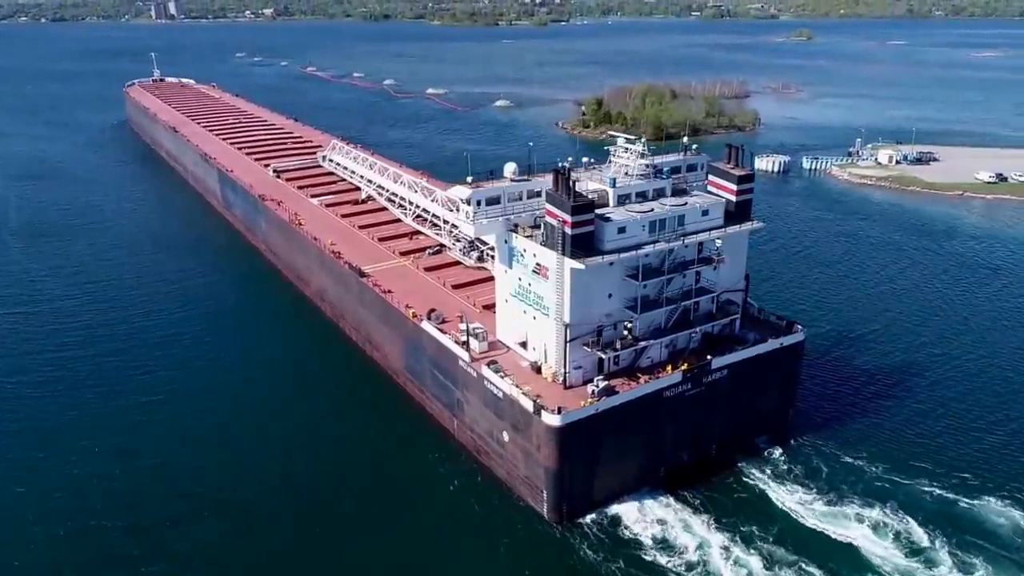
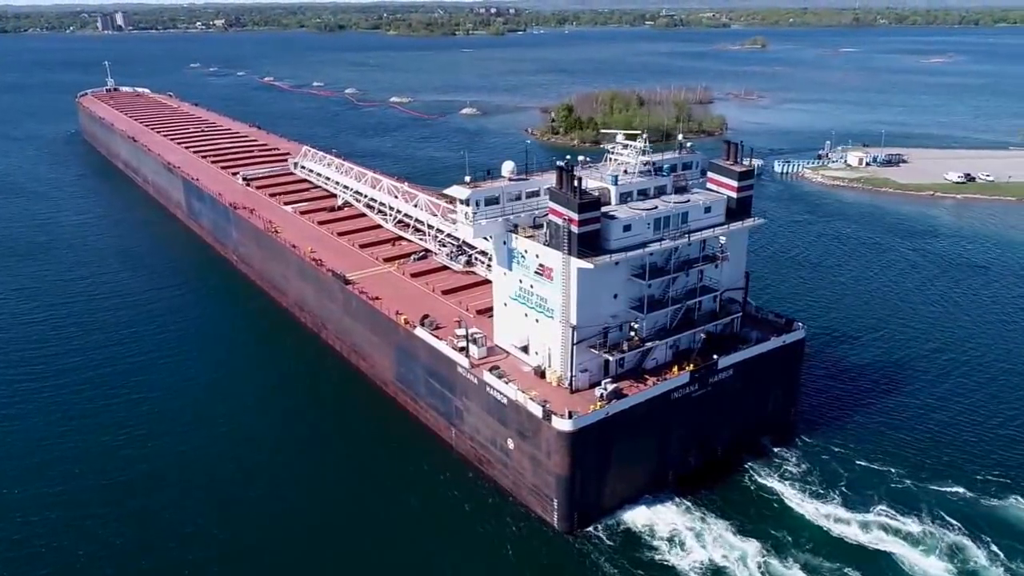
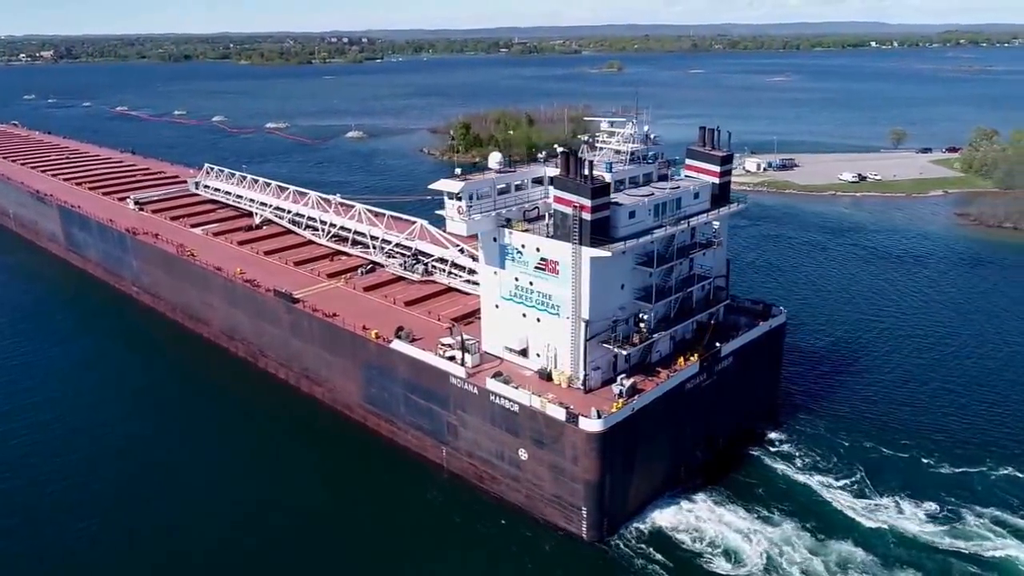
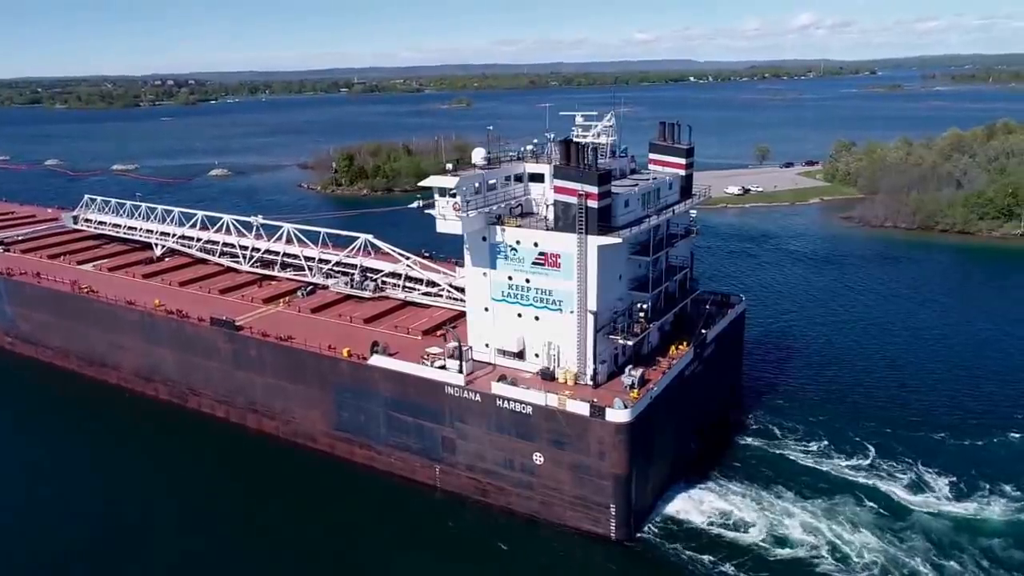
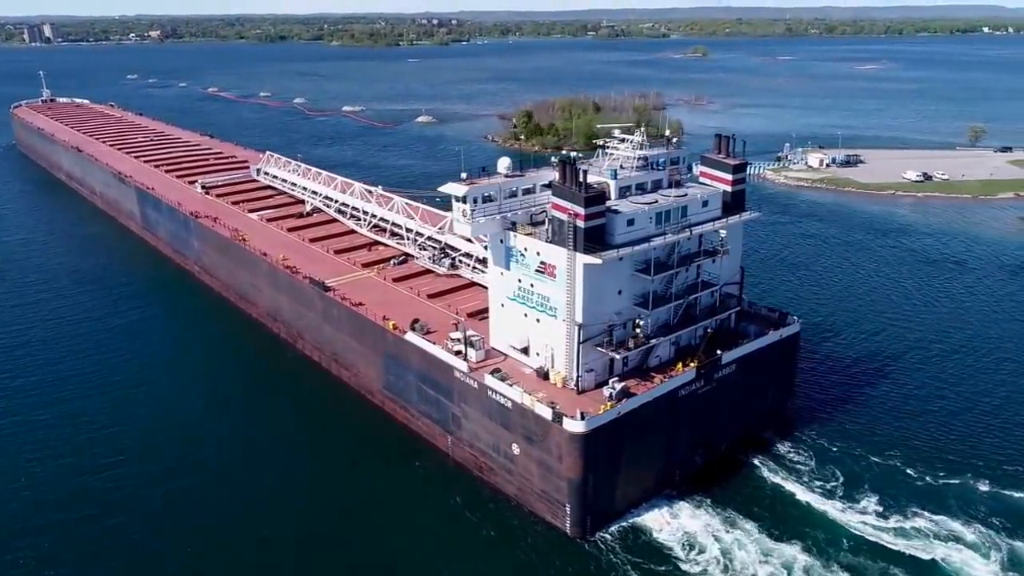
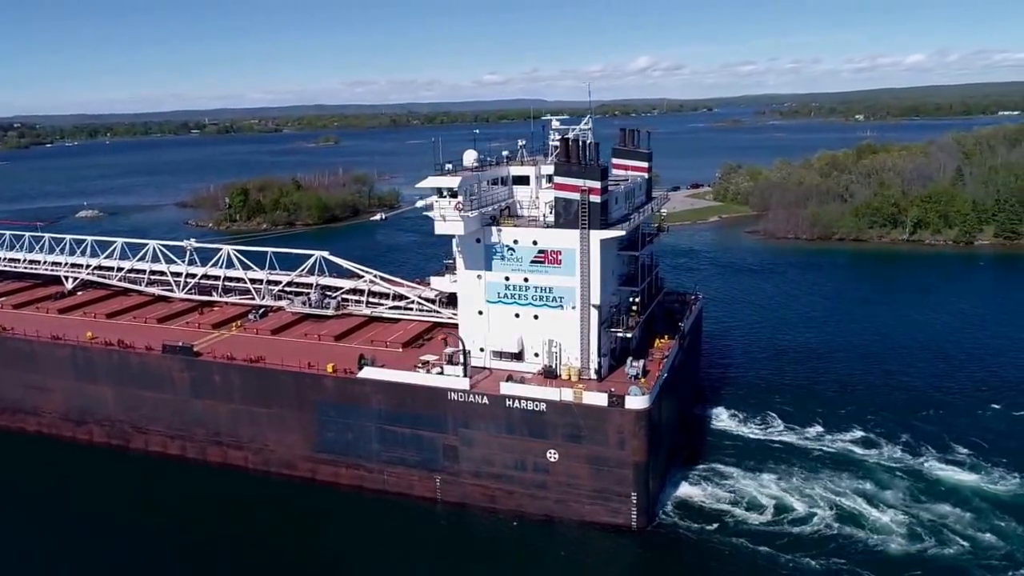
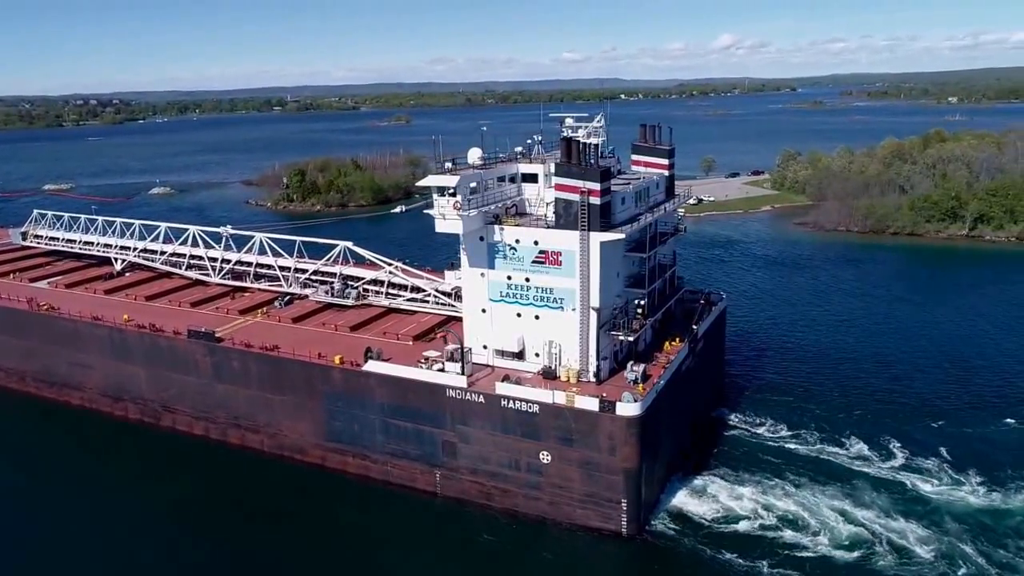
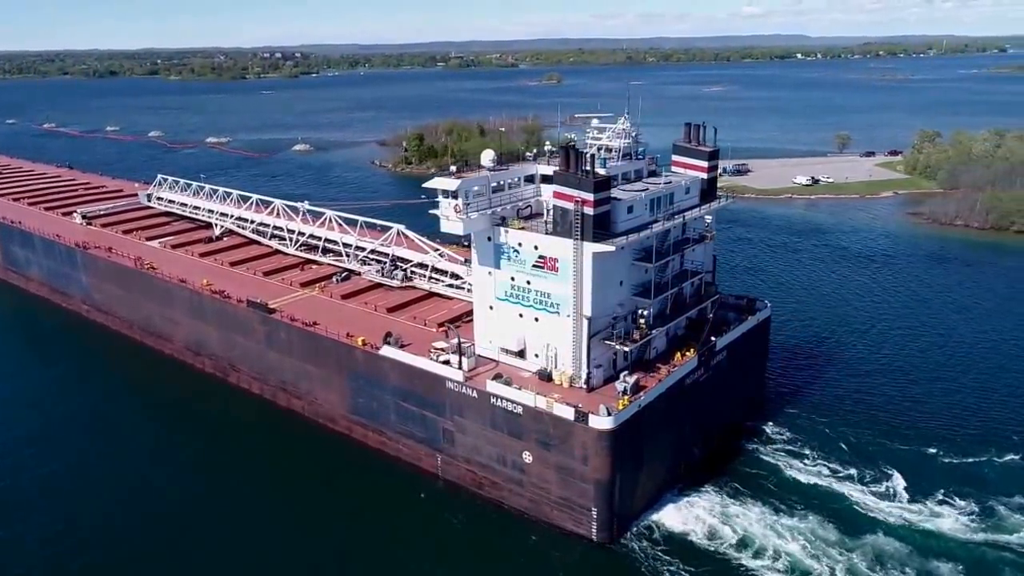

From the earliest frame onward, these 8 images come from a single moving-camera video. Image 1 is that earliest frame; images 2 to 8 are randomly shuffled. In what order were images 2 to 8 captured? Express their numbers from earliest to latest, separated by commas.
2, 5, 3, 8, 4, 7, 6
